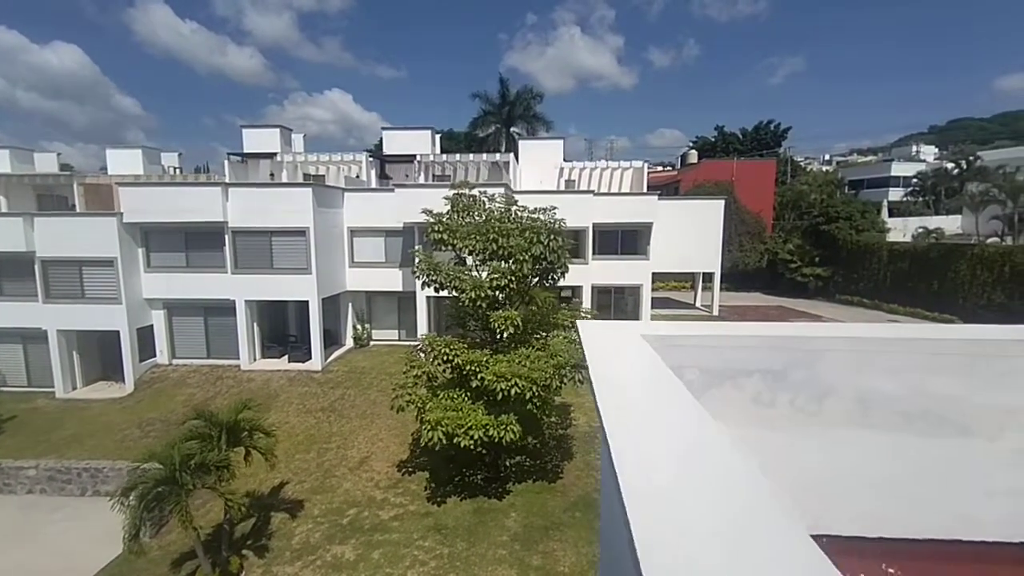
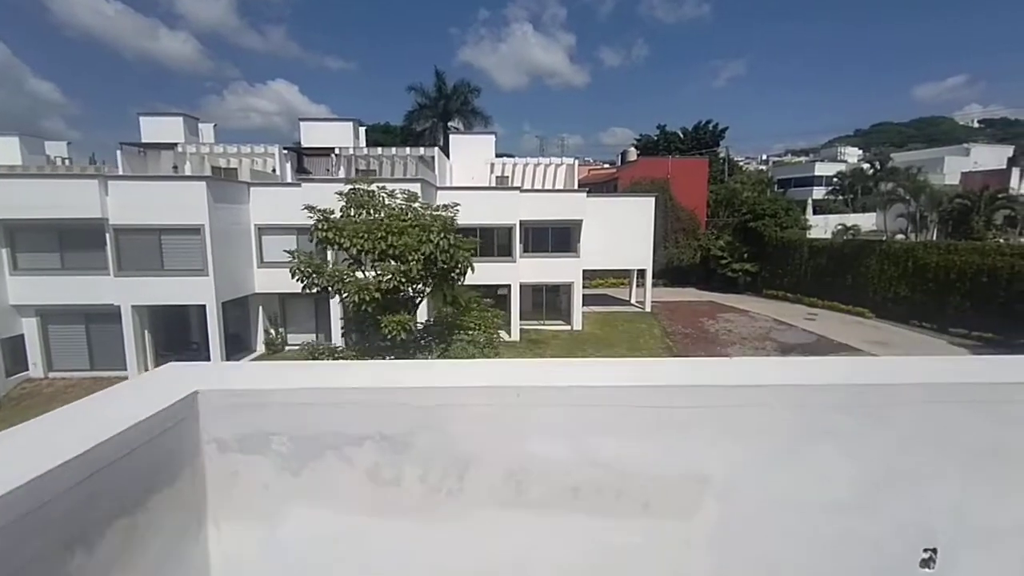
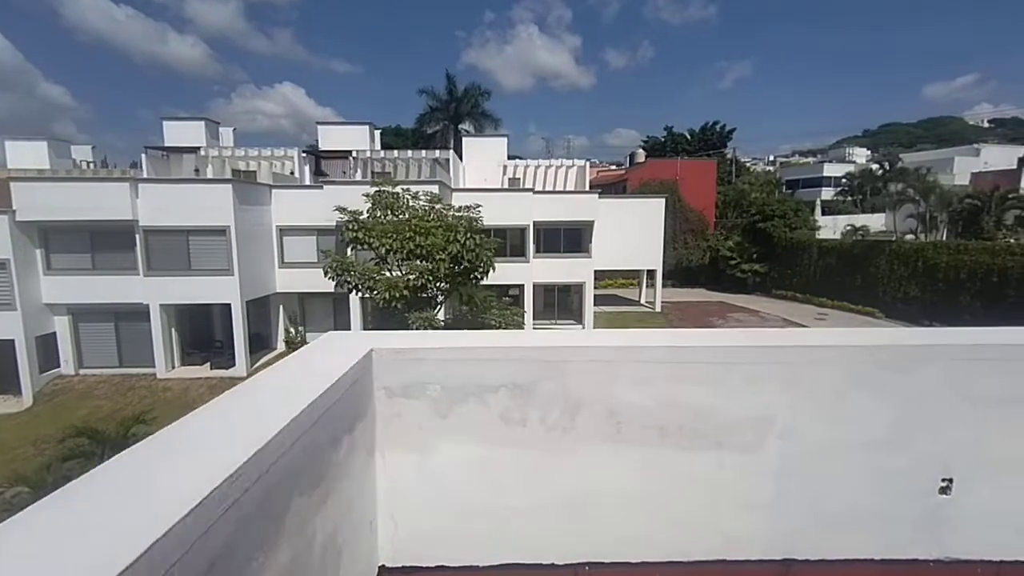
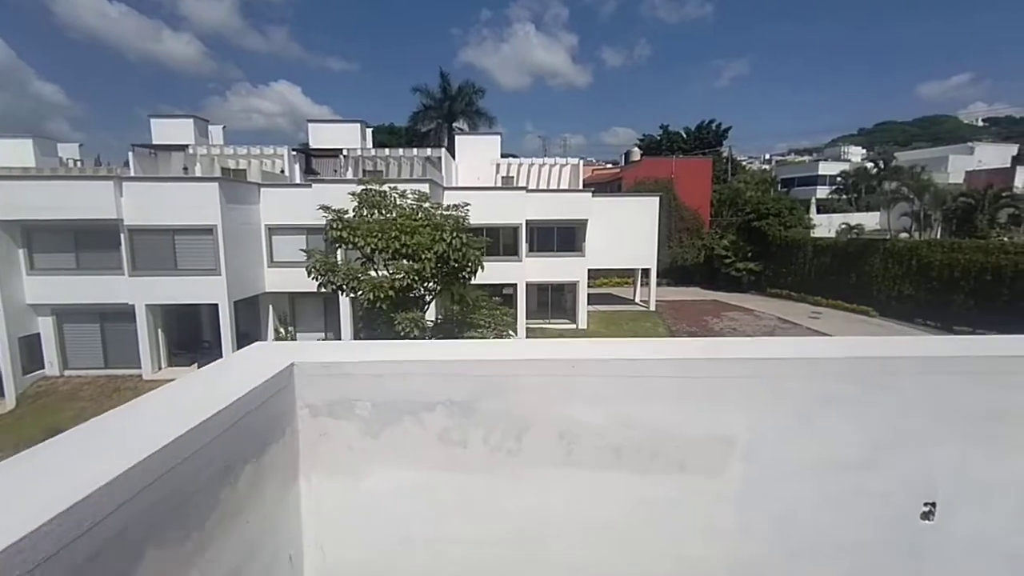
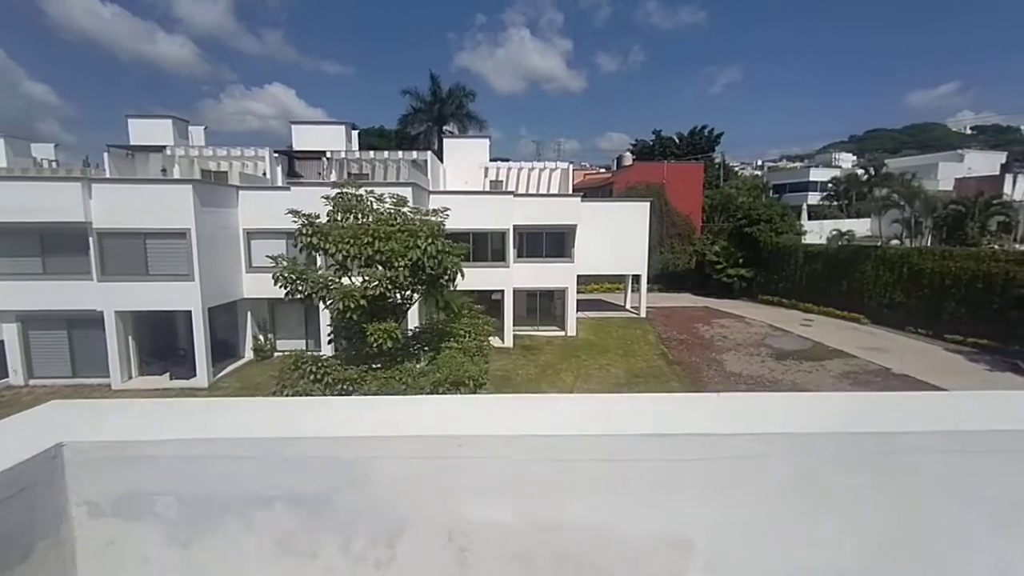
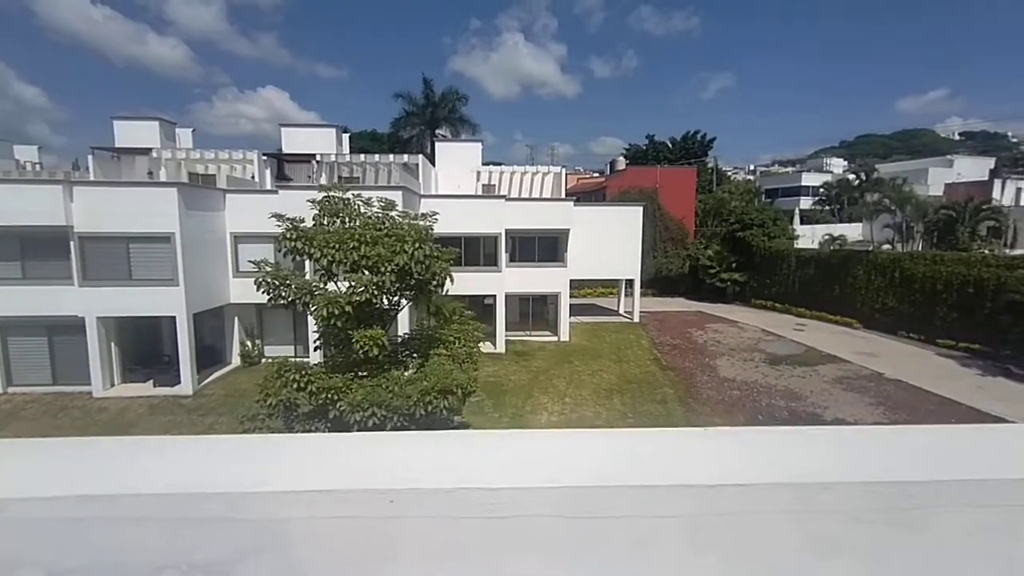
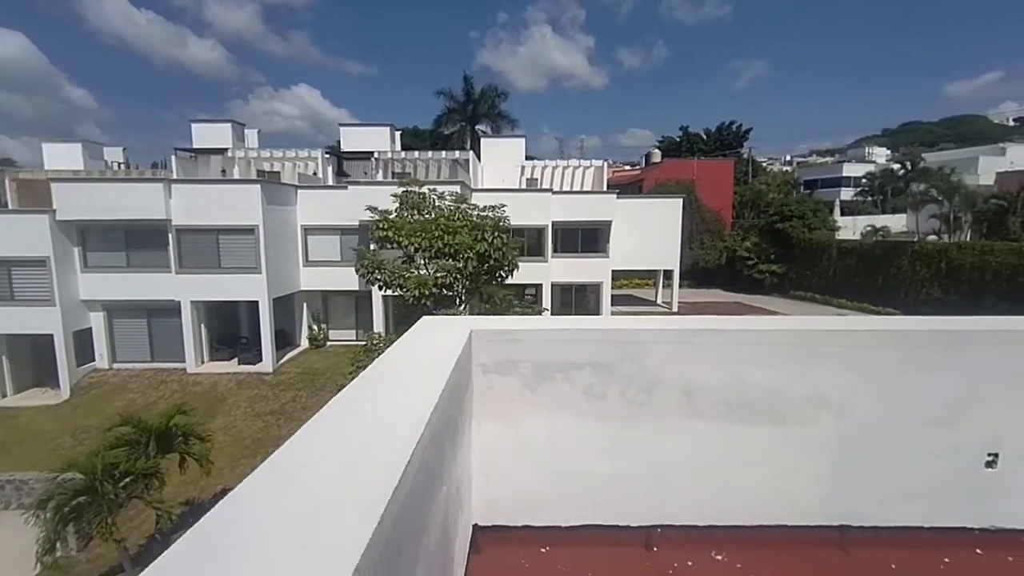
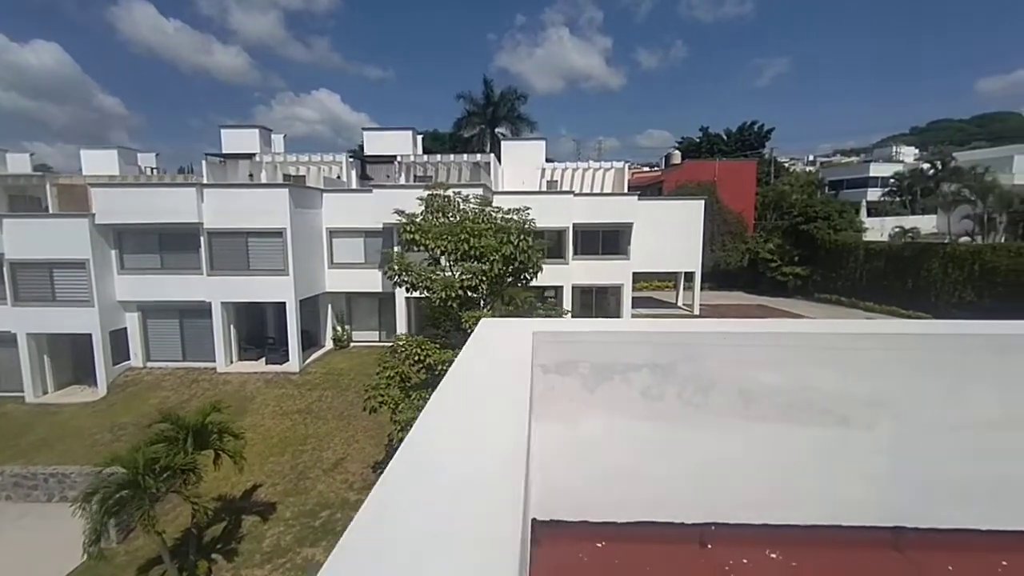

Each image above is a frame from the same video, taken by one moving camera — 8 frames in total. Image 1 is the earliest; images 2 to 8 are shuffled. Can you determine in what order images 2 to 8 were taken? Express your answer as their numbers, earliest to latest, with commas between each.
8, 7, 3, 4, 2, 5, 6
